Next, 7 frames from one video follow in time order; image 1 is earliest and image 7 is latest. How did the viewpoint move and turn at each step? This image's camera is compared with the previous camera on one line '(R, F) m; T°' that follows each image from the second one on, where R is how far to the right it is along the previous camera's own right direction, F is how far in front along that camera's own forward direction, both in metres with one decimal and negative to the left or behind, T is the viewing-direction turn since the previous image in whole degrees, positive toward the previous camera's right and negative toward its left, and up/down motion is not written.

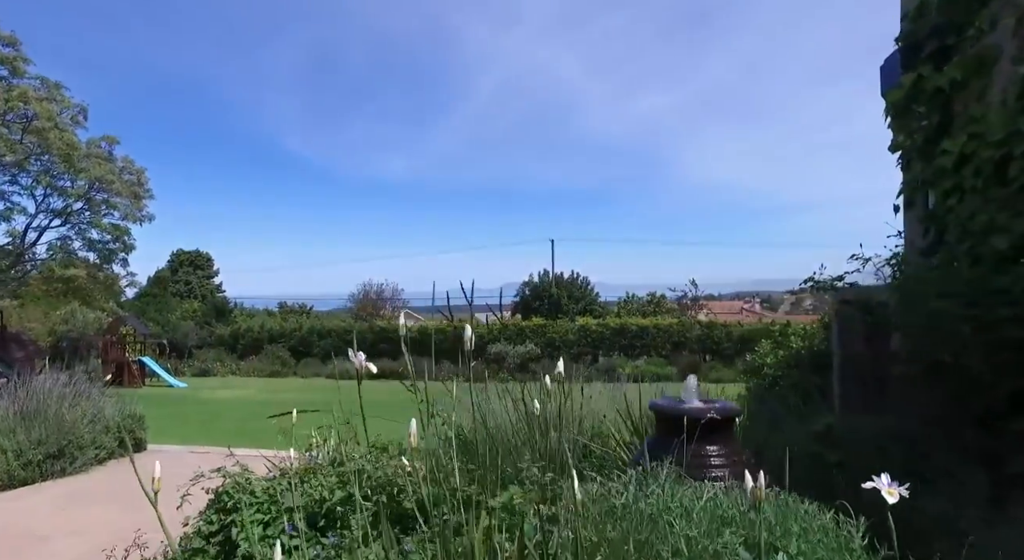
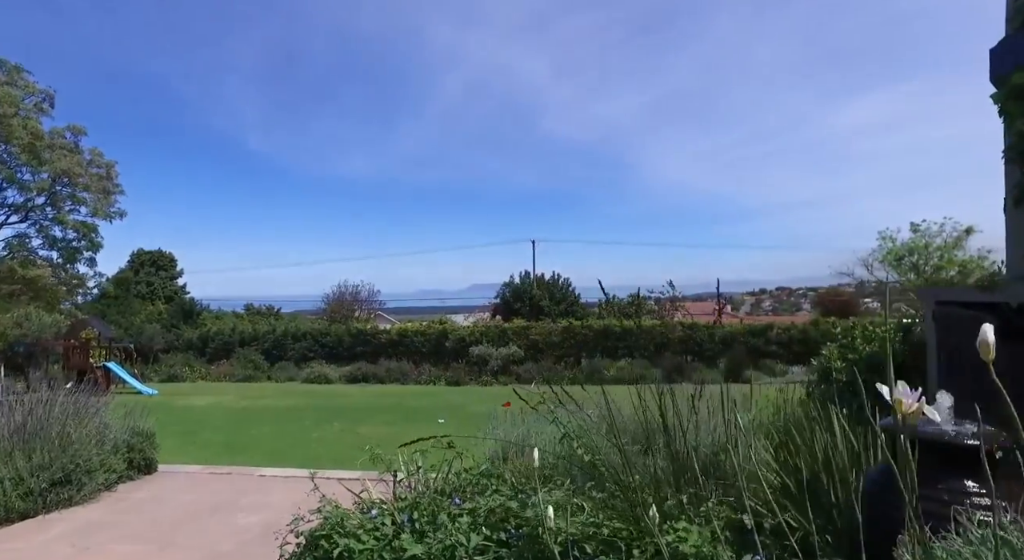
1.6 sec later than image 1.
(-0.6, +0.5) m; +3°
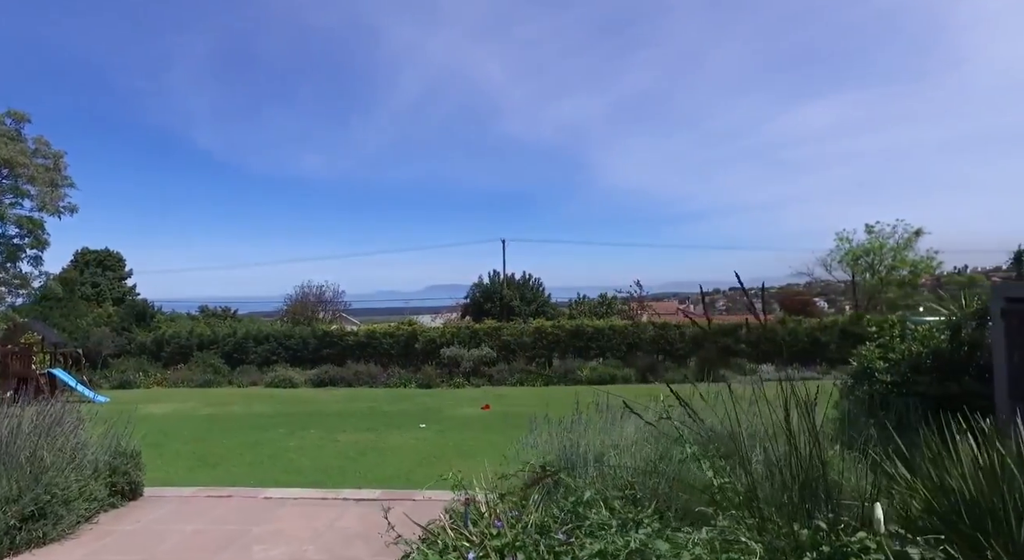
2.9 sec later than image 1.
(-0.5, +0.5) m; +4°
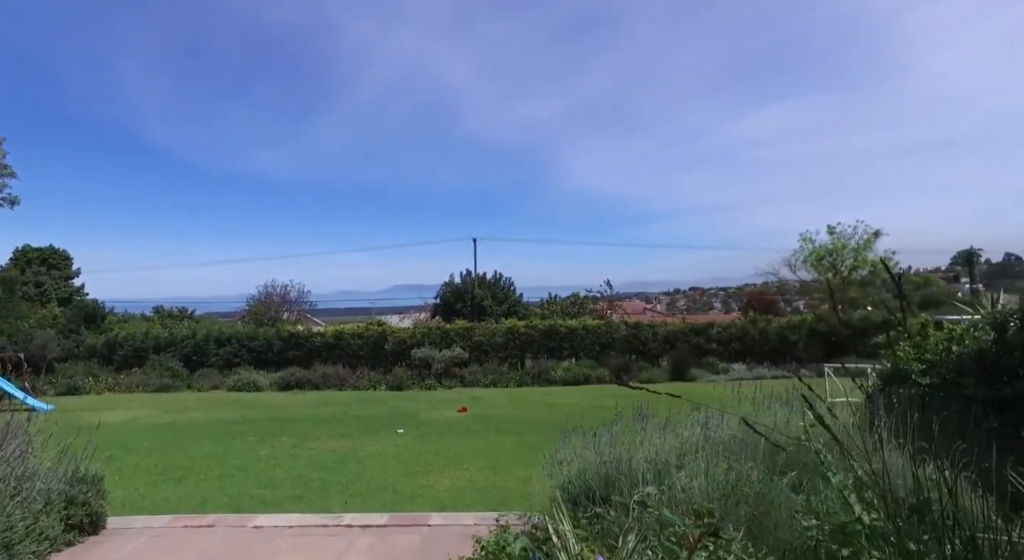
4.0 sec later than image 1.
(-0.3, +0.5) m; +3°
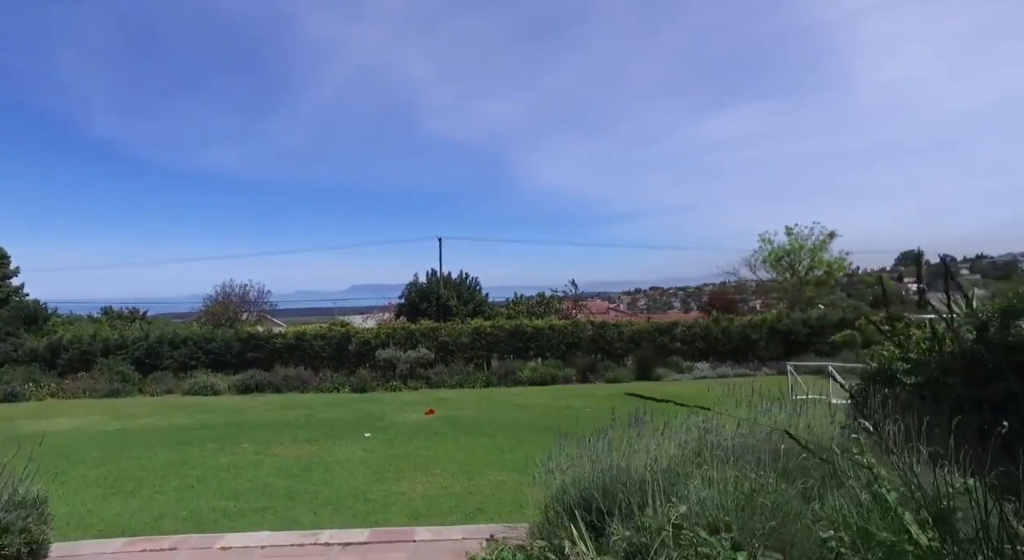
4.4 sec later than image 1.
(-0.1, +0.2) m; +3°
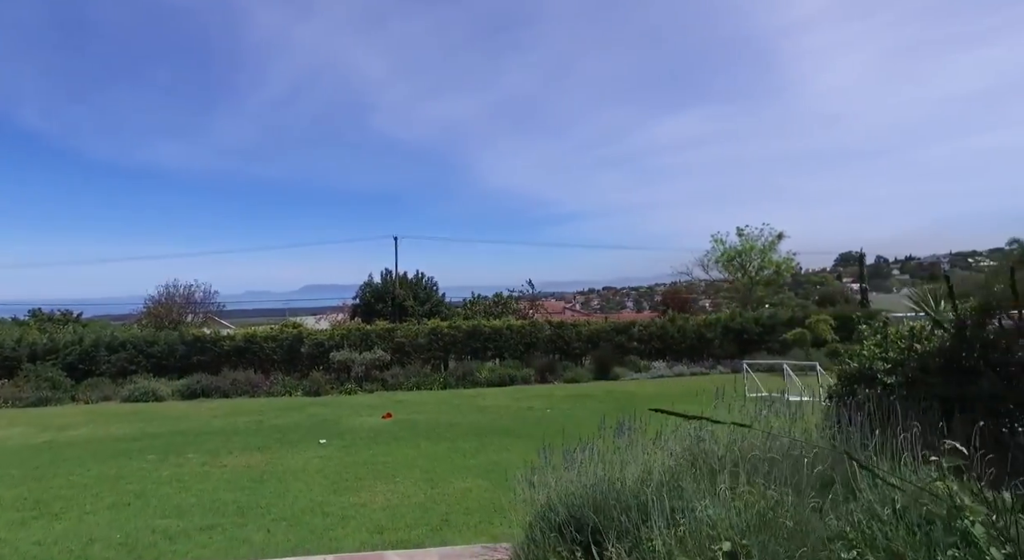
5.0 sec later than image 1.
(-0.1, +0.3) m; +4°
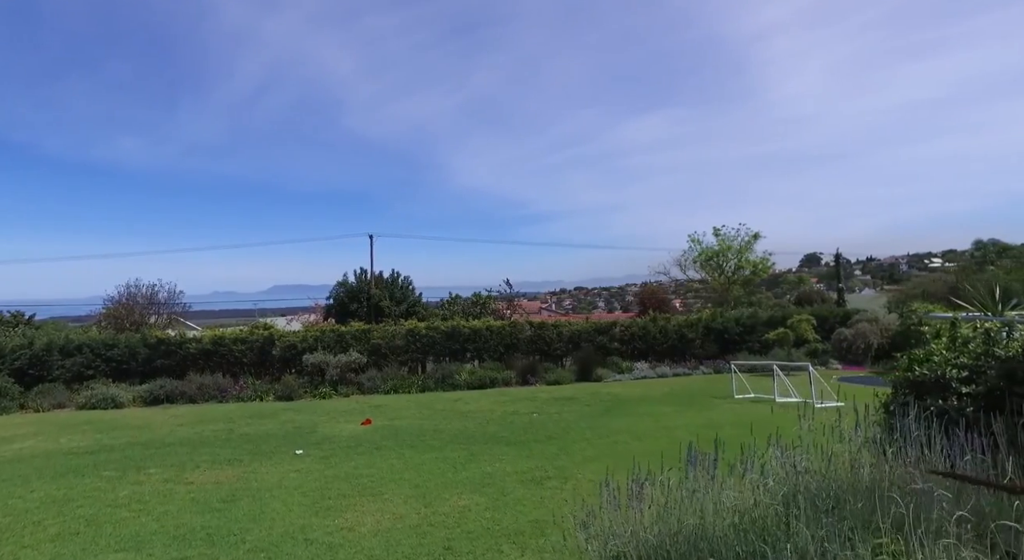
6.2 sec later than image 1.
(-0.3, +0.6) m; +2°
